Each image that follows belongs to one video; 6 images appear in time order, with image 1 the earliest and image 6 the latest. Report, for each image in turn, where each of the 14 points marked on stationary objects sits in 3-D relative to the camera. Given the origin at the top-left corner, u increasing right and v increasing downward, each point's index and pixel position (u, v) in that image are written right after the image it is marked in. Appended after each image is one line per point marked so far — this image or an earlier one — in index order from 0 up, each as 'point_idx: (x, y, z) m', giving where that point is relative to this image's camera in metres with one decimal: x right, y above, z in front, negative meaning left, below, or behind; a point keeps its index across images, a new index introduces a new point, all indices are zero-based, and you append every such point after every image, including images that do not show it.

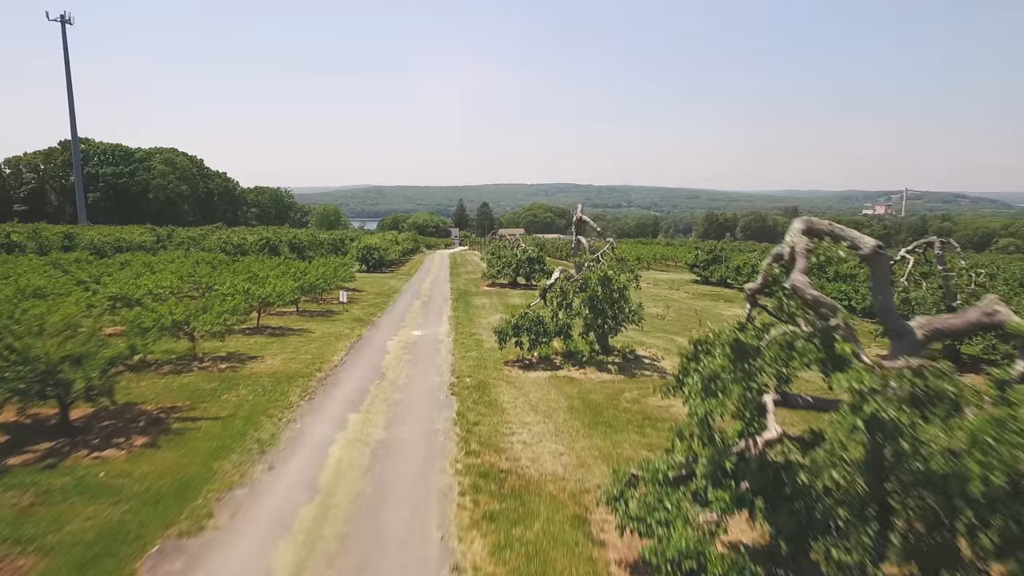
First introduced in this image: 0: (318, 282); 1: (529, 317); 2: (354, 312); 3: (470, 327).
0: (-6.5, +0.3, +18.9) m
1: (+0.4, -0.6, +11.3) m
2: (-5.3, -0.9, +18.9) m
3: (-1.2, -1.2, +16.5) m
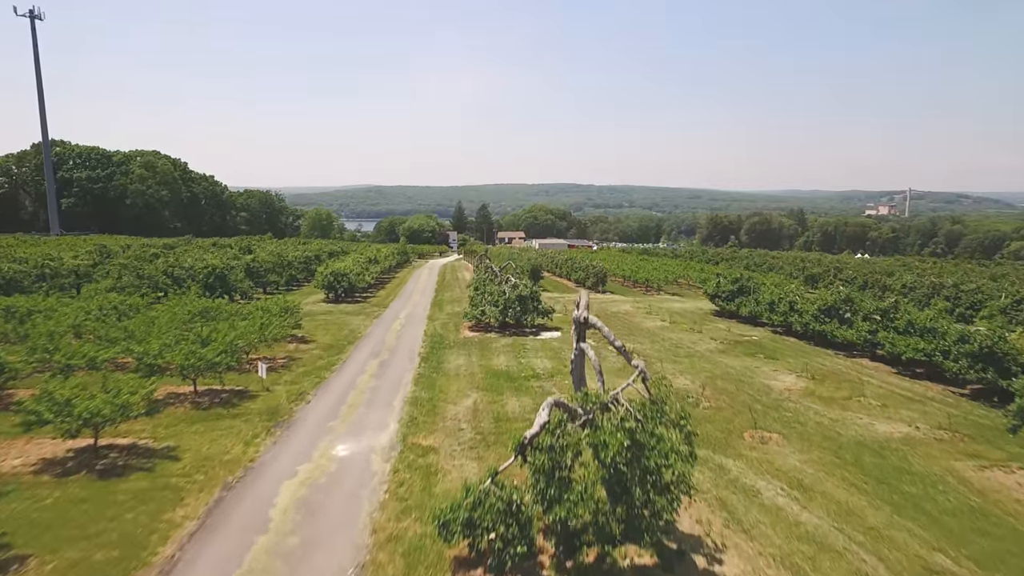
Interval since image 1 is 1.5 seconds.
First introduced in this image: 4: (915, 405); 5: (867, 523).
0: (-7.0, -1.5, +13.9) m
1: (-0.2, -2.4, +6.3) m
2: (-5.9, -2.6, +13.9) m
3: (-1.8, -3.0, +11.5) m
4: (+10.3, -3.0, +14.3) m
5: (+5.2, -3.4, +8.2) m
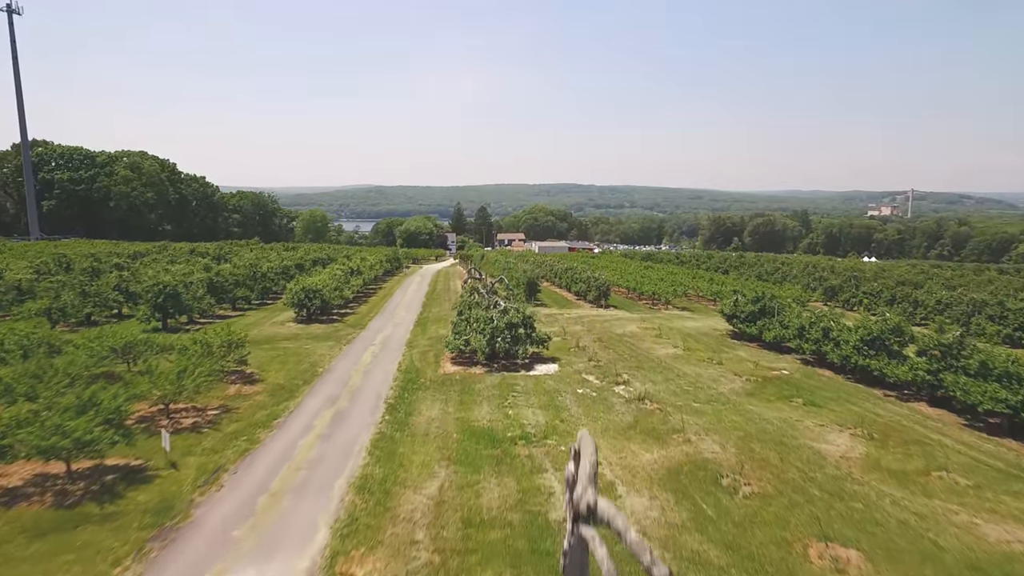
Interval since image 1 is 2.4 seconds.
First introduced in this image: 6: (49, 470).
0: (-7.4, -2.3, +10.6) m
1: (-0.6, -3.3, +3.0) m
2: (-6.3, -3.5, +10.6) m
3: (-2.2, -3.9, +8.2) m
4: (+9.9, -3.9, +11.0) m
5: (+4.8, -4.3, +4.9) m
6: (-8.4, -3.3, +10.2) m
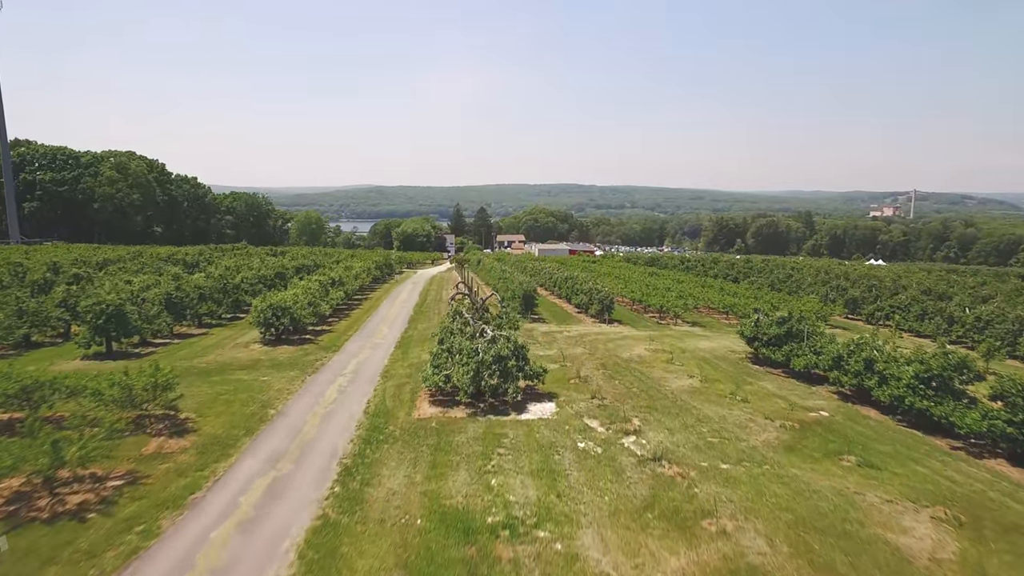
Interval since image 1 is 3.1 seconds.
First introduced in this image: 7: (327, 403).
0: (-7.7, -3.1, +7.6) m
1: (-1.0, -4.0, -0.1) m
2: (-6.6, -4.2, +7.6) m
3: (-2.5, -4.6, +5.2) m
4: (+9.6, -4.6, +7.9) m
5: (+4.5, -5.1, +1.9) m
6: (-8.8, -4.1, +7.2) m
7: (-5.5, -3.4, +16.7) m
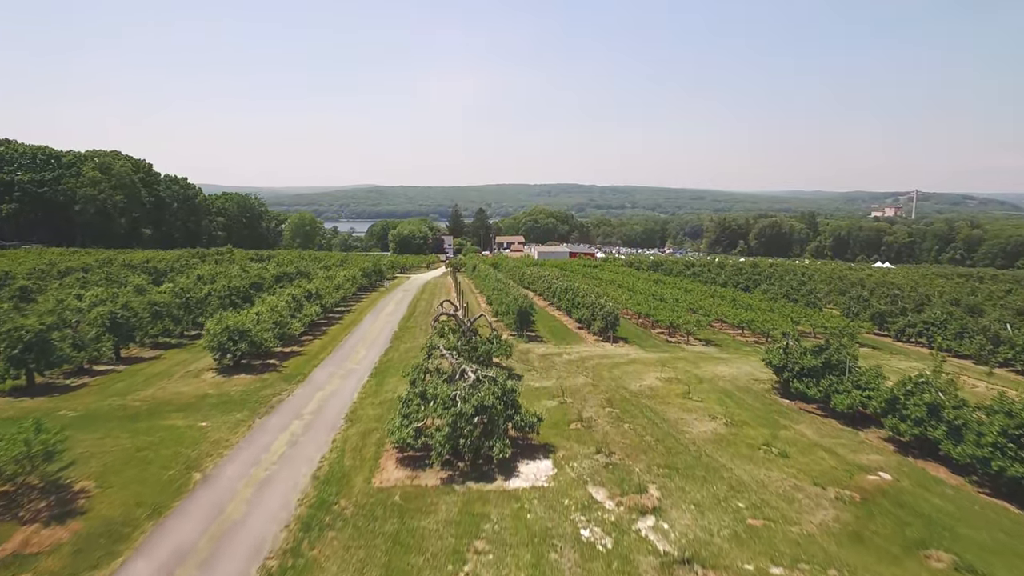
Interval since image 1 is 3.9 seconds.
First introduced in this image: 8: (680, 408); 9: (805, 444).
0: (-8.1, -3.8, +4.4) m
1: (-1.3, -4.8, -3.3) m
2: (-6.9, -5.0, +4.4) m
3: (-2.9, -5.4, +2.0) m
4: (+9.2, -5.4, +4.7) m
5: (+4.1, -5.8, -1.3) m
6: (-9.1, -4.8, +4.0) m
7: (-5.8, -4.2, +13.5) m
8: (+5.5, -3.9, +18.4) m
9: (+8.0, -4.2, +15.4) m
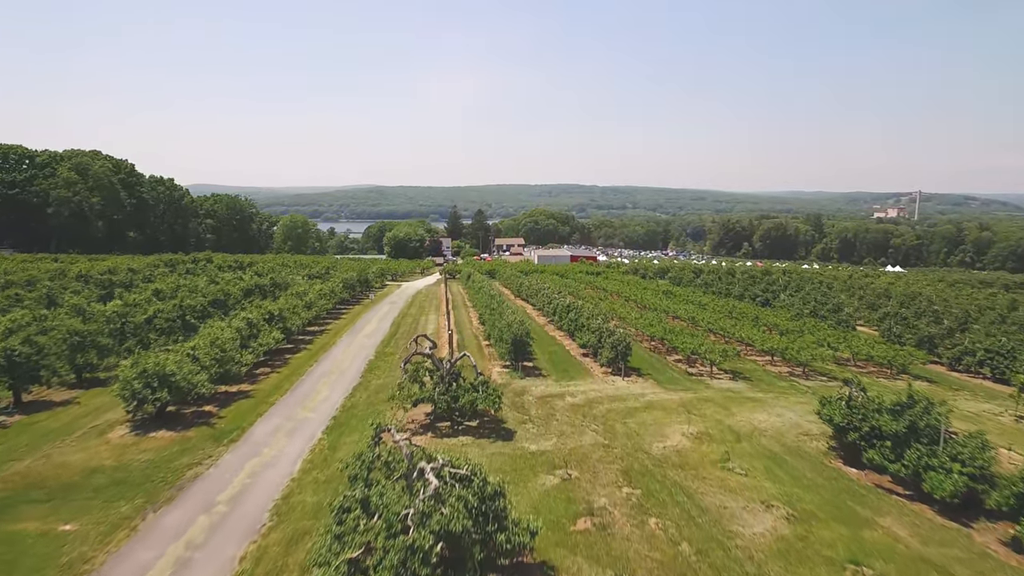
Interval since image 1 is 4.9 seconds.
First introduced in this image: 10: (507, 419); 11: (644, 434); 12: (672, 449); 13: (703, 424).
0: (-8.4, -4.9, 0.0) m
1: (-1.6, -5.8, -7.6) m
2: (-7.3, -6.0, 0.0) m
3: (-3.2, -6.4, -2.4) m
4: (+8.9, -6.4, +0.3) m
5: (+3.8, -6.9, -5.7) m
6: (-9.4, -5.8, -0.4) m
7: (-6.2, -5.2, +9.2) m
8: (+5.2, -4.9, +14.0) m
9: (+7.7, -5.3, +11.0) m
10: (-0.2, -4.3, +18.4) m
11: (+4.1, -4.5, +17.5) m
12: (+4.6, -4.6, +16.3) m
13: (+6.3, -4.4, +18.5) m
